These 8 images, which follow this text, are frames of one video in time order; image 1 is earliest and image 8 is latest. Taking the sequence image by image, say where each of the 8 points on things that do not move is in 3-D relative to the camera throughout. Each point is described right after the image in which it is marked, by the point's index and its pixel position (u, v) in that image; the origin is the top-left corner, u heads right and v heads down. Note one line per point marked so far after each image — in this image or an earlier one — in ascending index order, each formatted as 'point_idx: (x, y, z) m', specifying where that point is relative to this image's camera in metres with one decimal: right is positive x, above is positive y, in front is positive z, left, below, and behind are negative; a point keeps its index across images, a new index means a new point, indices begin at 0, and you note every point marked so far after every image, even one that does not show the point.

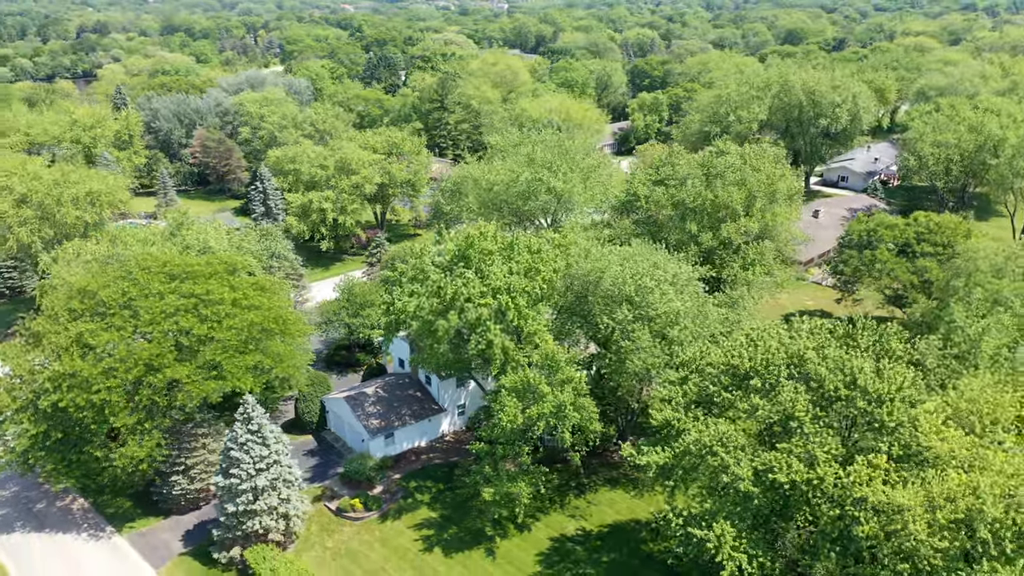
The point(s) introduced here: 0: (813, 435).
0: (+7.2, -3.5, +16.4) m
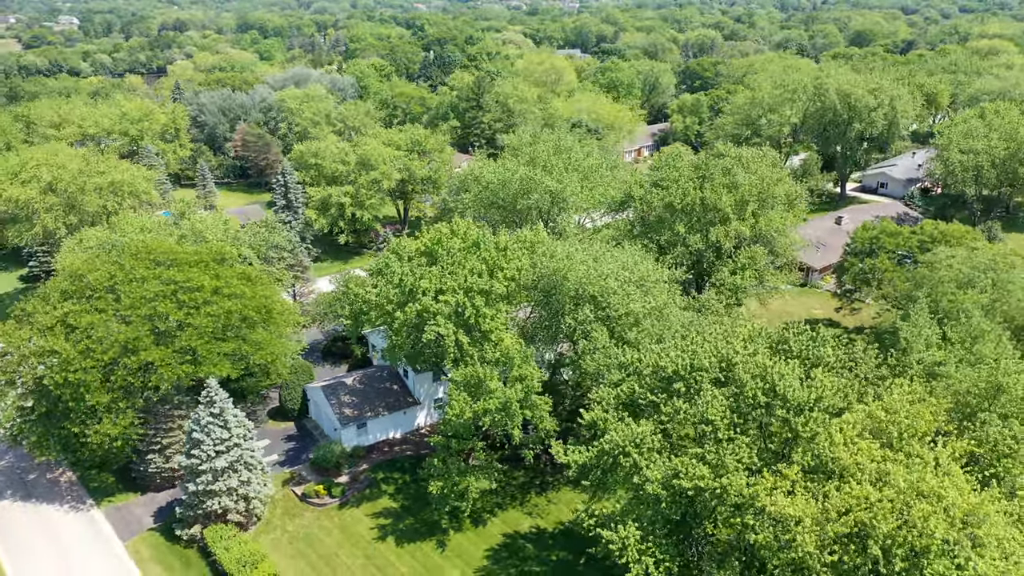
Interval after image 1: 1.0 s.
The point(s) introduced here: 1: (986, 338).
0: (+5.0, -3.6, +16.2) m
1: (+13.7, -1.5, +19.8) m
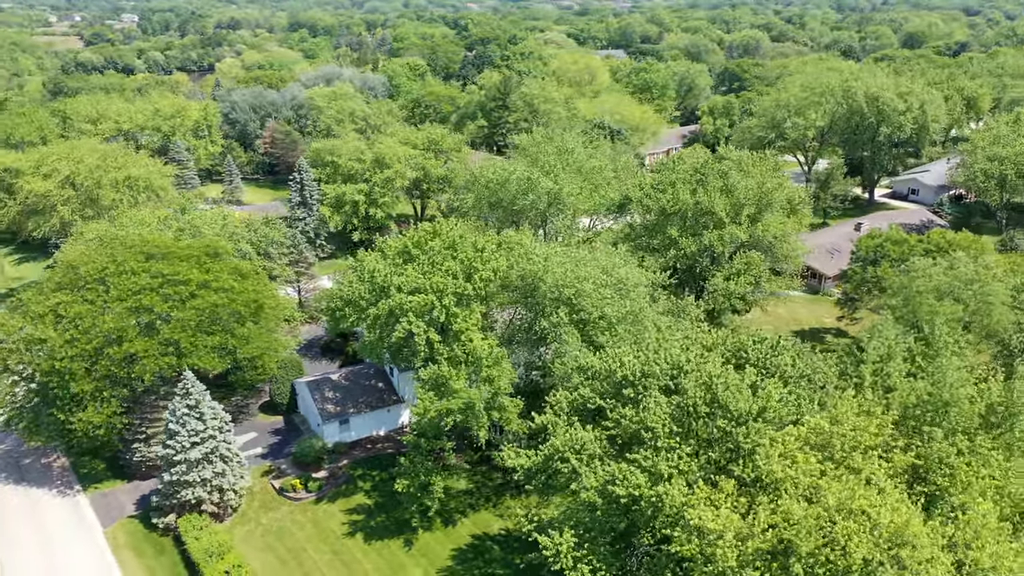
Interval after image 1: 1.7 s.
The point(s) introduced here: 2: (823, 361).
0: (+3.5, -3.8, +15.9) m
1: (+12.4, -1.8, +19.1) m
2: (+8.5, -2.0, +18.5) m
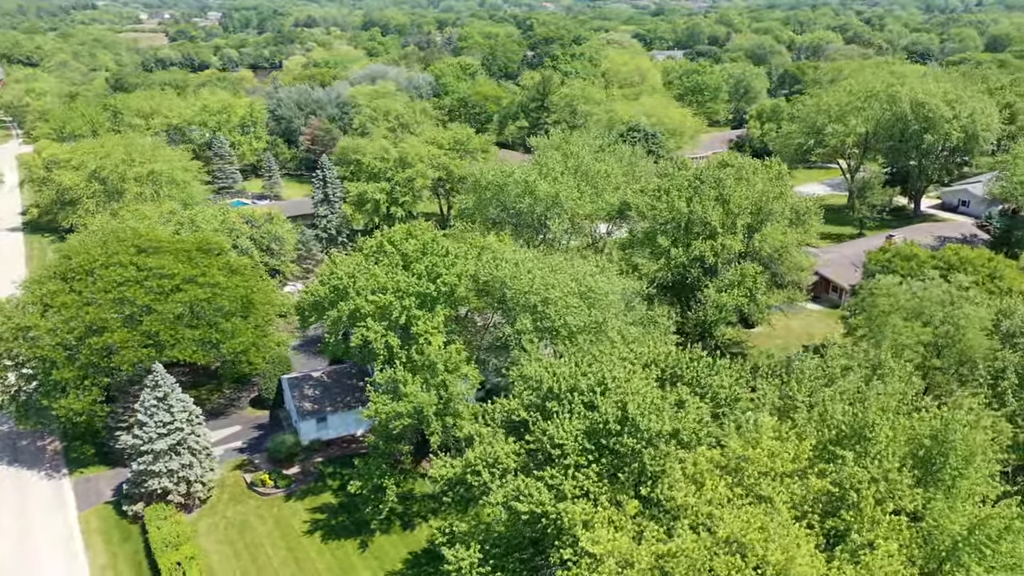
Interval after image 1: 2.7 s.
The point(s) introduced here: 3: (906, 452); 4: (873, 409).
0: (+1.3, -4.0, +15.4) m
1: (+10.5, -2.4, +17.9) m
2: (+6.5, -2.5, +17.6) m
3: (+8.8, -3.7, +15.4) m
4: (+8.2, -2.7, +15.5) m
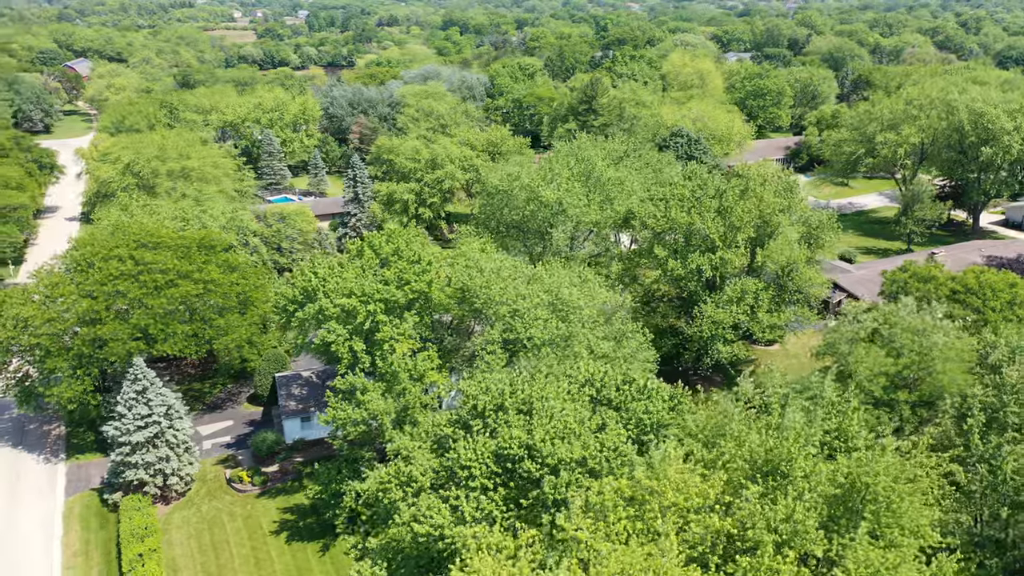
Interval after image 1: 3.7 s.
0: (-0.7, -4.4, +14.9) m
1: (+8.6, -3.1, +16.7) m
2: (+4.7, -3.0, +16.7) m
3: (+6.7, -4.3, +14.3) m
4: (+6.1, -3.4, +14.4) m
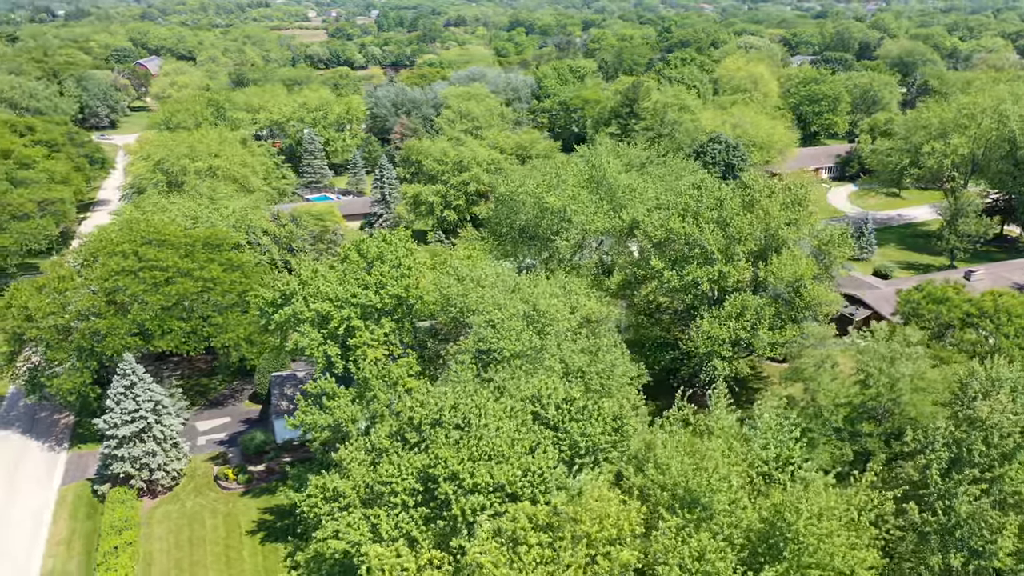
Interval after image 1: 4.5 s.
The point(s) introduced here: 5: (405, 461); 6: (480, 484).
0: (-2.4, -4.7, +14.5) m
1: (+7.1, -3.7, +15.7) m
2: (+3.2, -3.5, +16.0) m
3: (+5.0, -4.9, +13.5) m
4: (+4.4, -3.9, +13.7) m
5: (-2.3, -3.8, +15.1) m
6: (-0.5, -4.1, +14.0) m
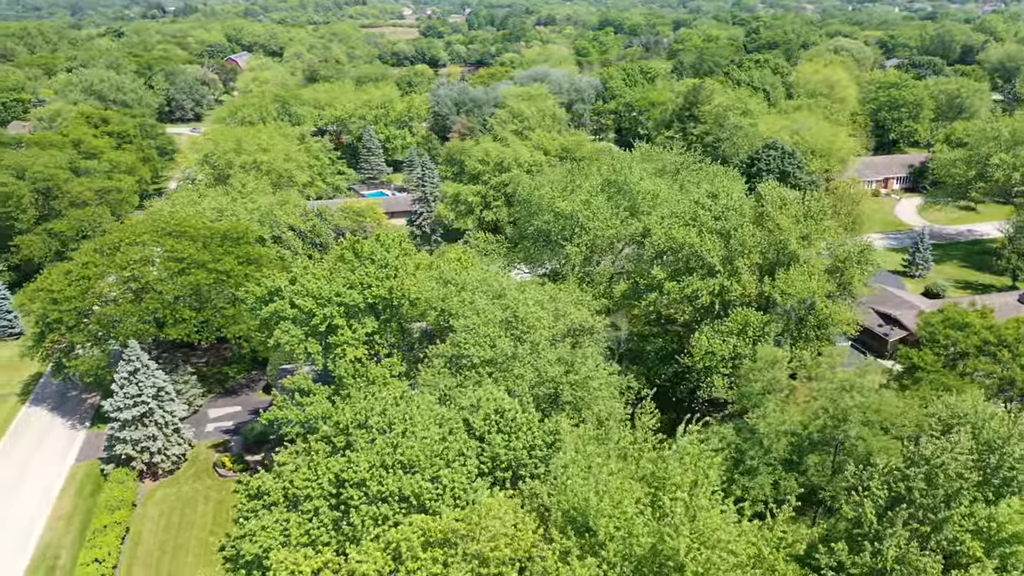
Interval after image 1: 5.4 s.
0: (-4.3, -4.8, +14.7) m
1: (+5.3, -4.2, +14.9) m
2: (+1.5, -3.8, +15.6) m
3: (+3.0, -5.3, +12.9) m
4: (+2.5, -4.3, +13.1) m
5: (-4.1, -3.9, +15.3) m
6: (-2.4, -4.3, +14.0) m
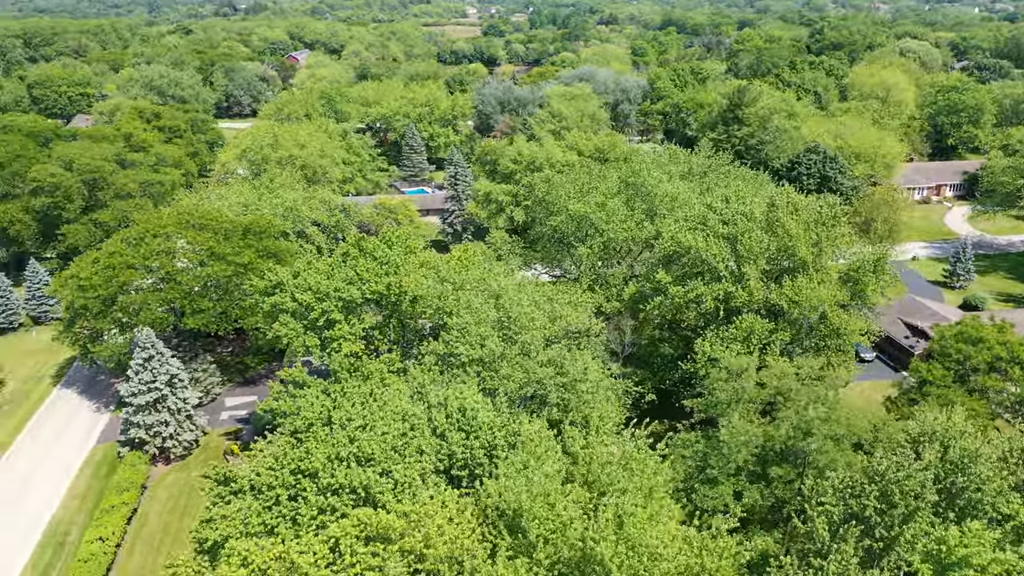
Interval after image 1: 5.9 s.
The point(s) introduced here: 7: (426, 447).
0: (-5.3, -4.7, +15.2) m
1: (+4.3, -4.3, +14.7) m
2: (+0.5, -3.9, +15.7) m
3: (+1.8, -5.4, +12.9) m
4: (+1.4, -4.3, +13.2) m
5: (-5.0, -3.8, +15.7) m
6: (-3.5, -4.2, +14.3) m
7: (-1.6, -3.6, +16.0) m
